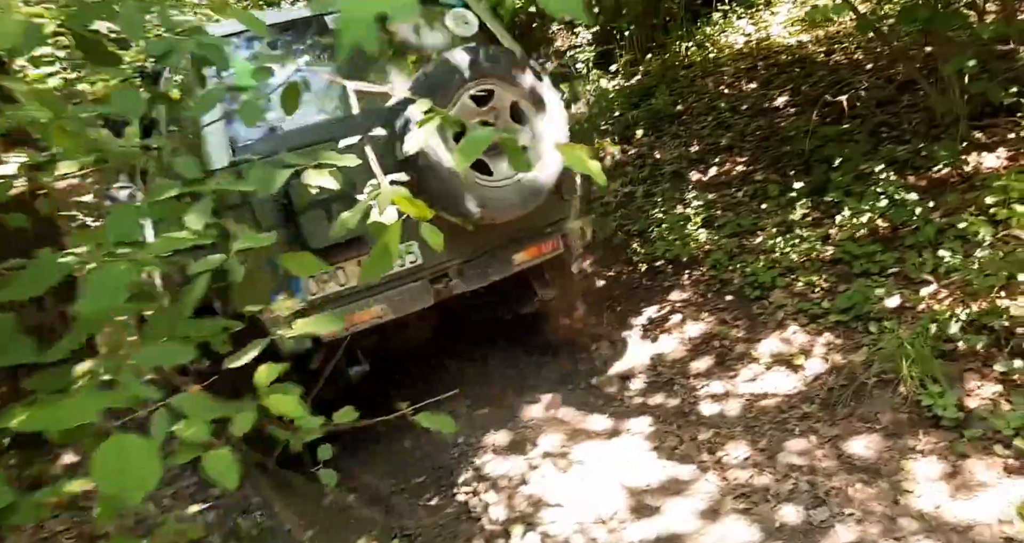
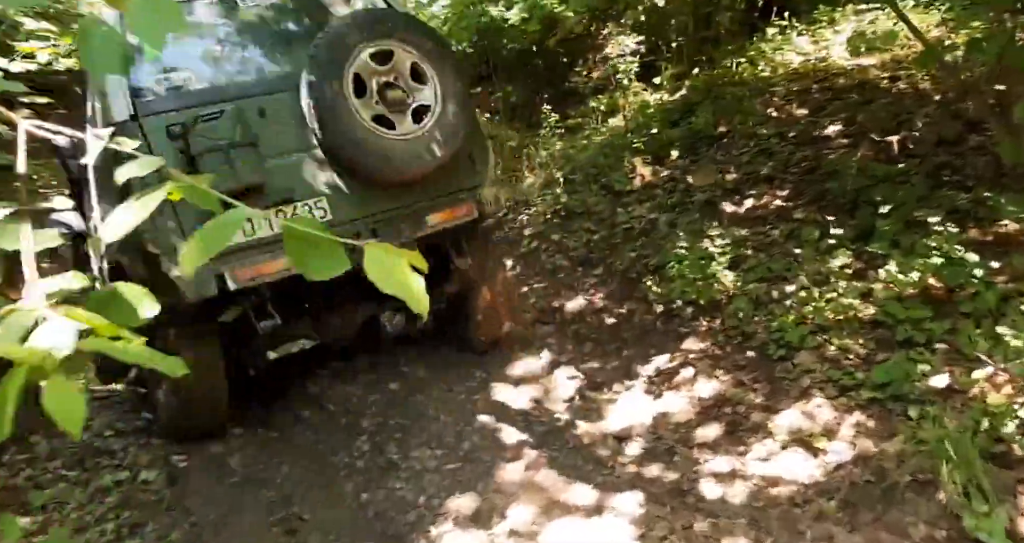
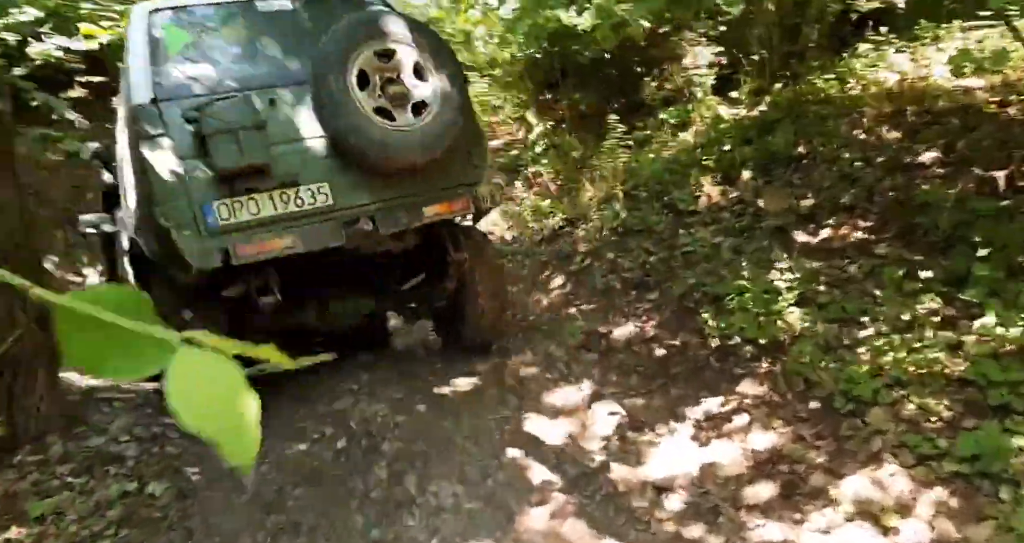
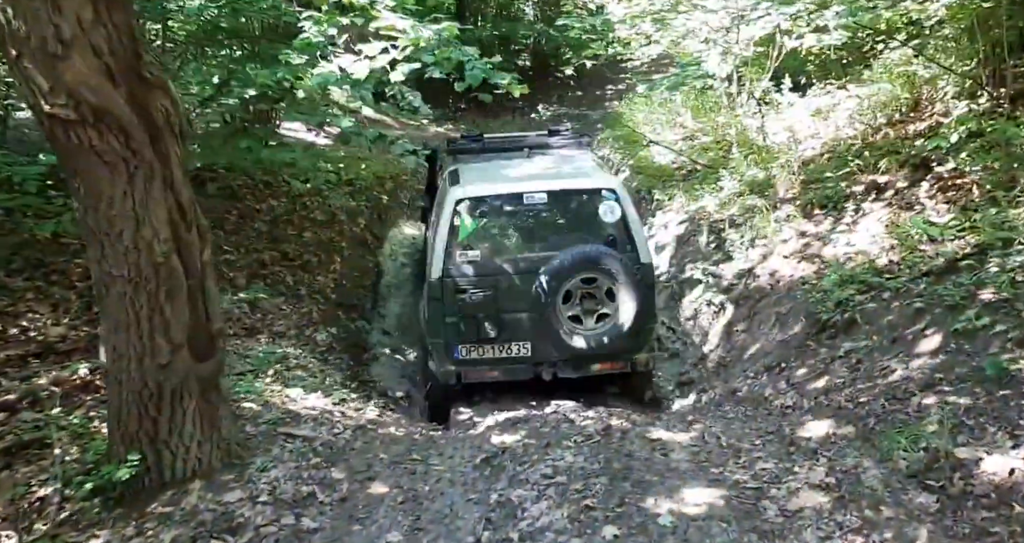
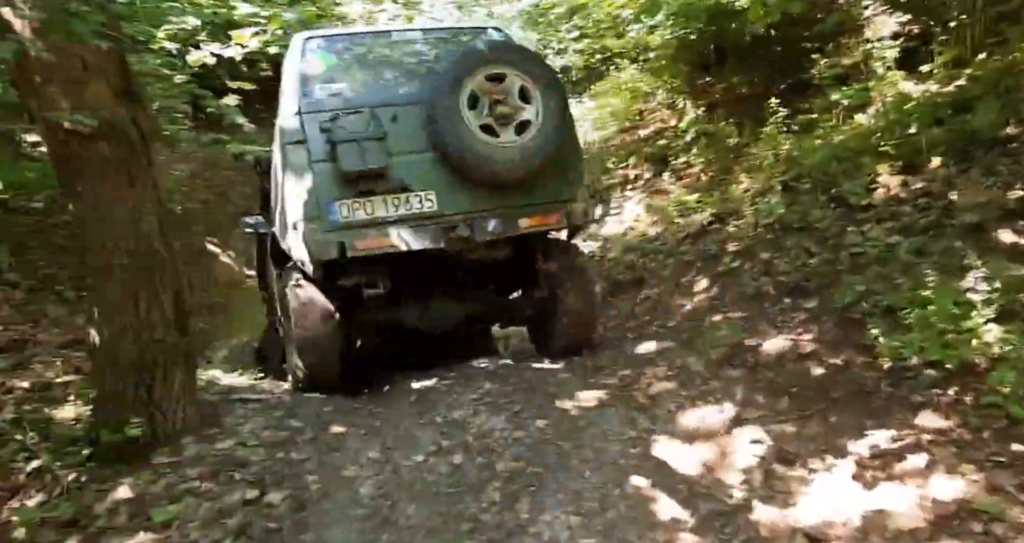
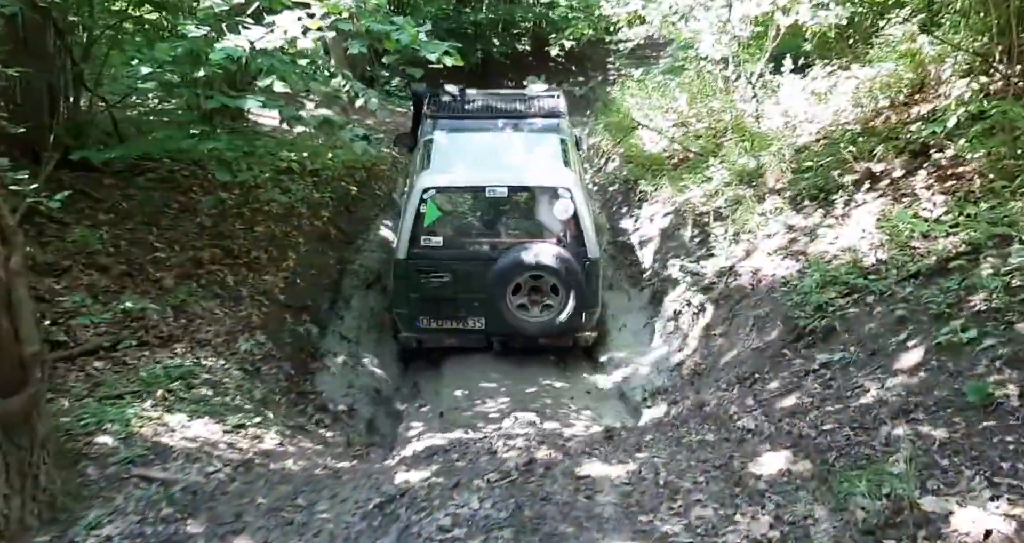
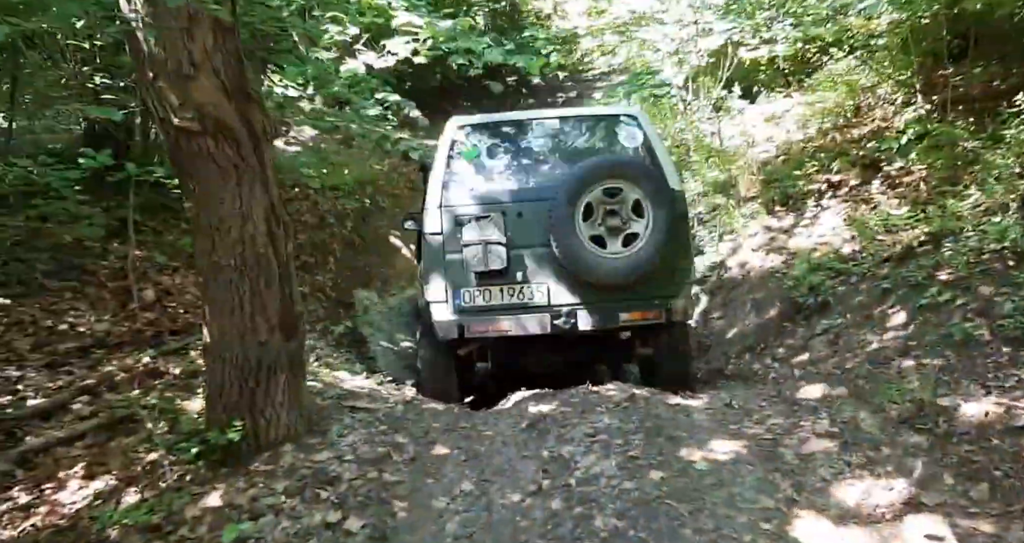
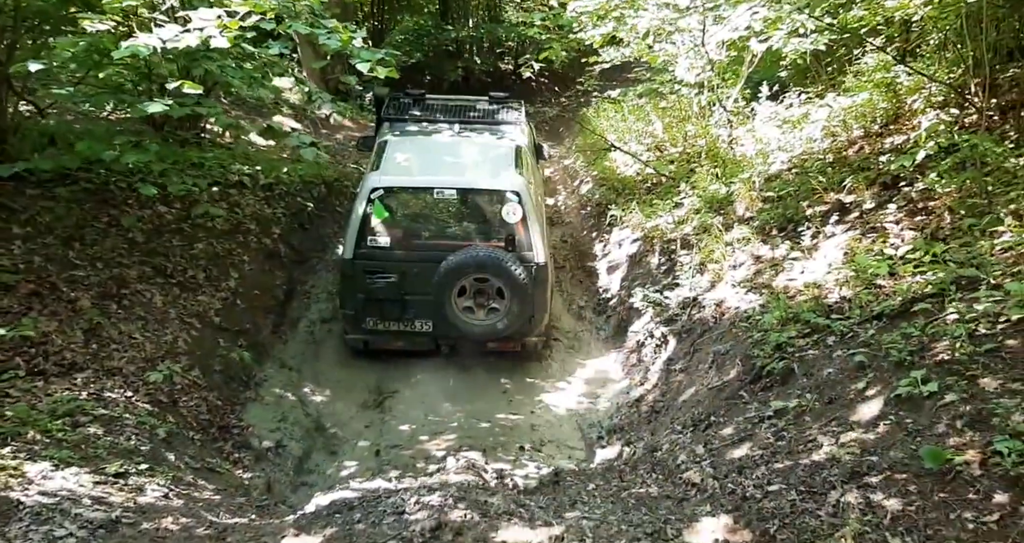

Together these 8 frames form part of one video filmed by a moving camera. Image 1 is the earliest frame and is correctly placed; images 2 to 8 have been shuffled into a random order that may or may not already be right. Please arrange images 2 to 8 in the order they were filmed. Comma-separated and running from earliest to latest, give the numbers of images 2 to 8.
2, 3, 5, 7, 4, 6, 8
